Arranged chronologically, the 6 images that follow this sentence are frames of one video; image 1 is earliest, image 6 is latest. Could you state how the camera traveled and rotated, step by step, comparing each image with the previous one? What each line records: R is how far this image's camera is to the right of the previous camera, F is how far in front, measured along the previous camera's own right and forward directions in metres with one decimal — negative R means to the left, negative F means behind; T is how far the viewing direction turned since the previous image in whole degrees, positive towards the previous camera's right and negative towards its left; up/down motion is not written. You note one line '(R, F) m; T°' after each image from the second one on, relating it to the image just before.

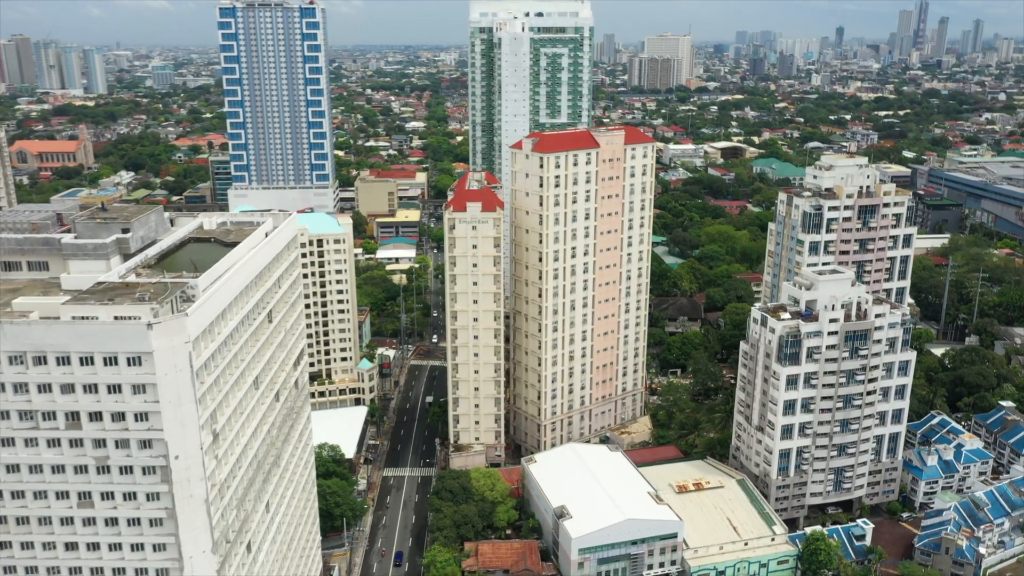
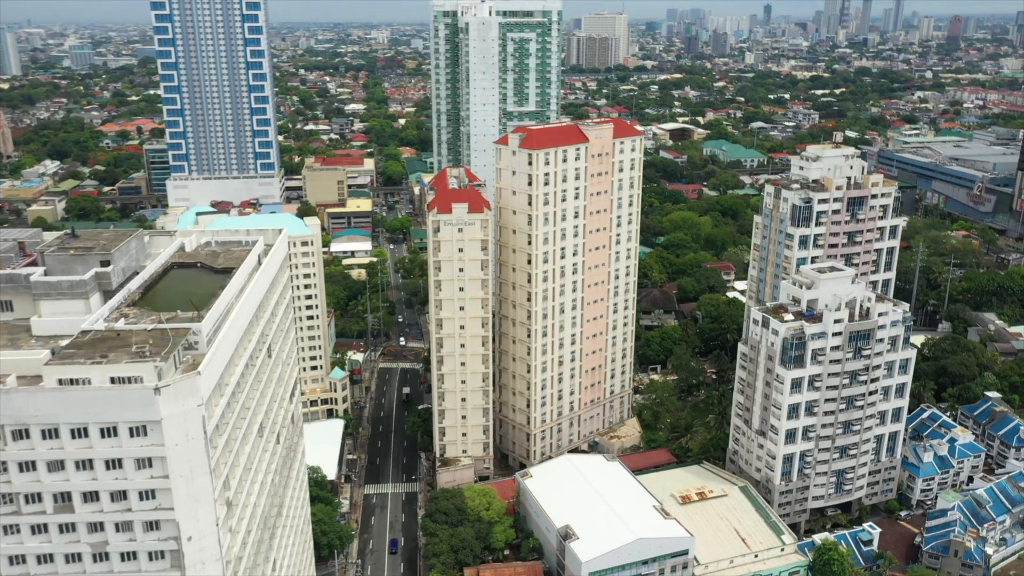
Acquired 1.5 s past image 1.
(-4.8, +4.7) m; +4°
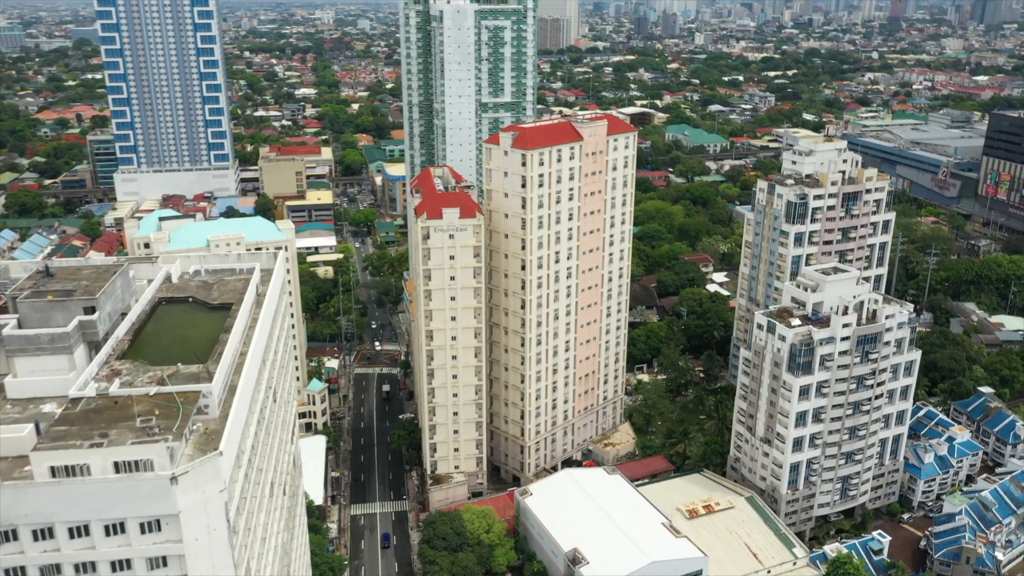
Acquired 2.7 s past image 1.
(-3.8, +4.1) m; +3°
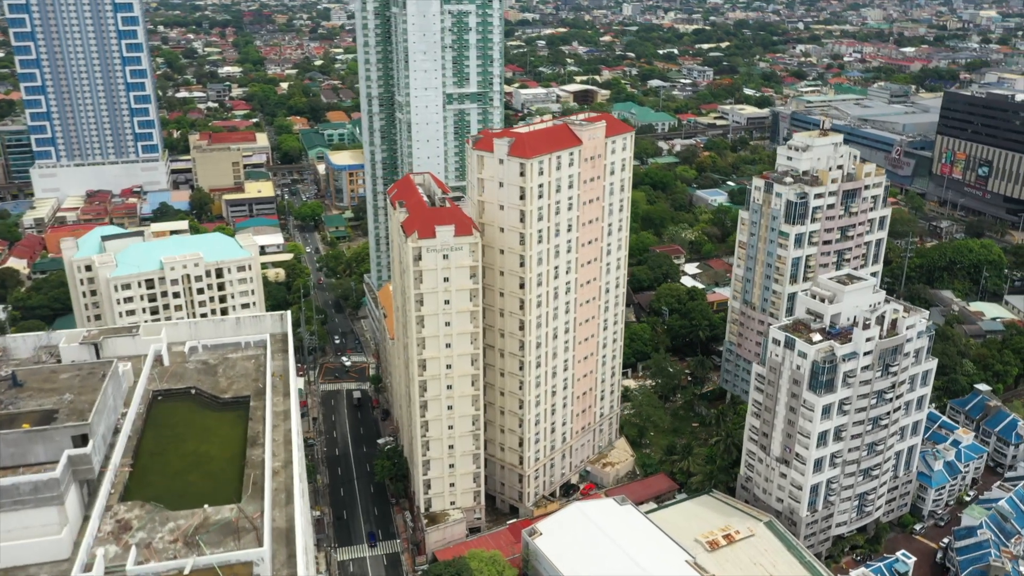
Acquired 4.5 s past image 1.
(-5.6, +6.6) m; +5°
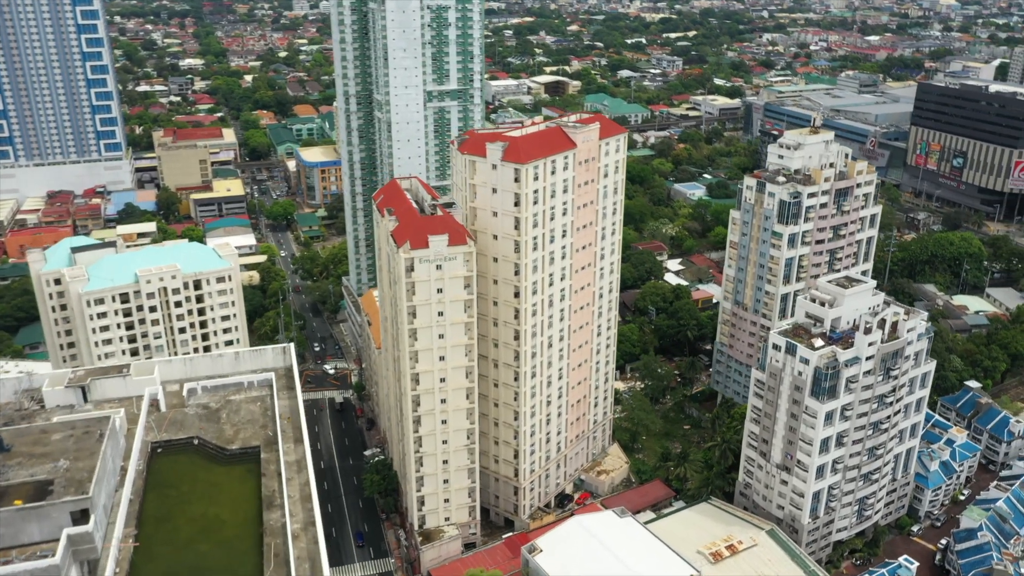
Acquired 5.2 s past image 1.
(-2.2, +2.3) m; +2°
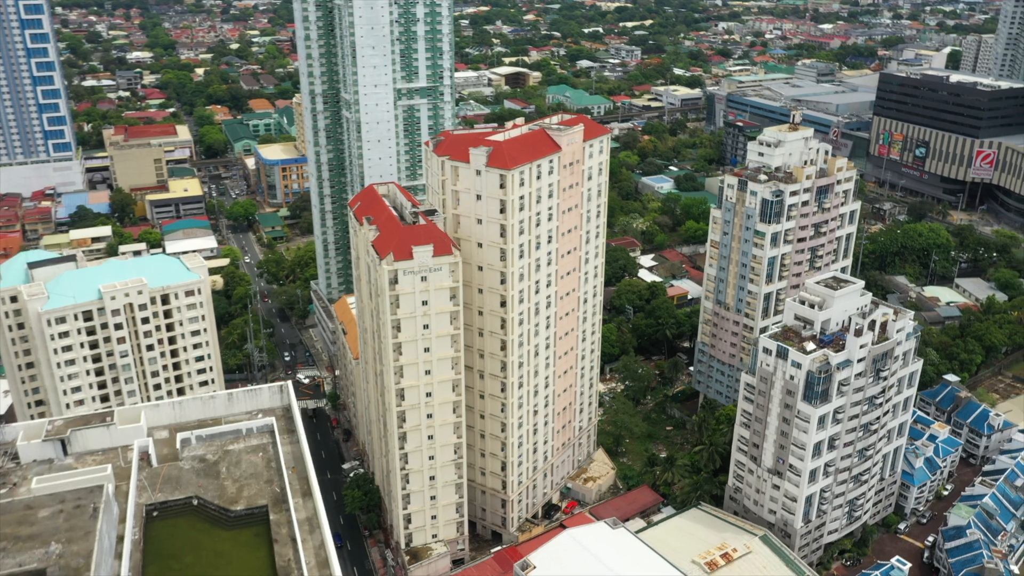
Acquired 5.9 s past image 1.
(-2.2, +2.1) m; +3°
